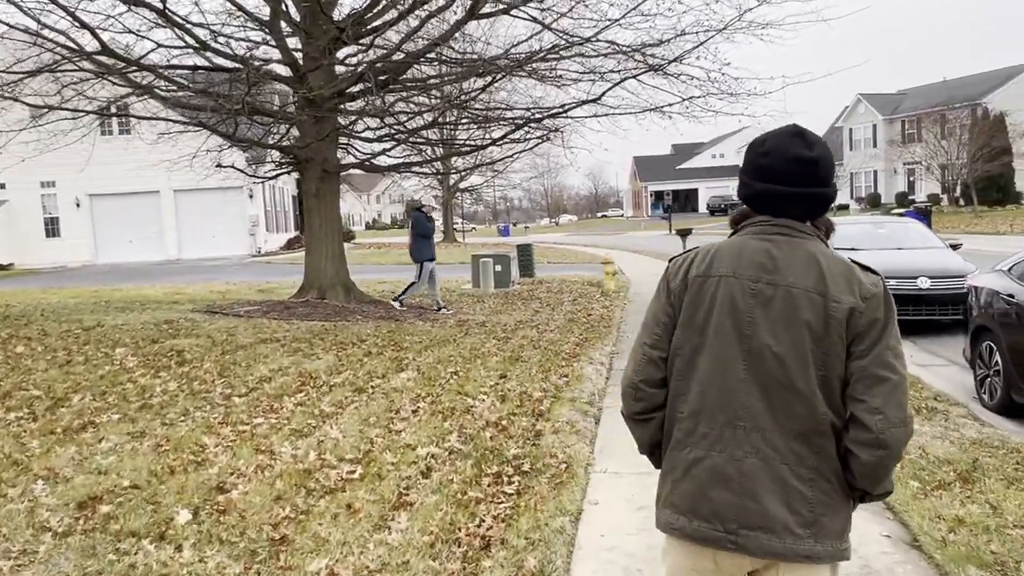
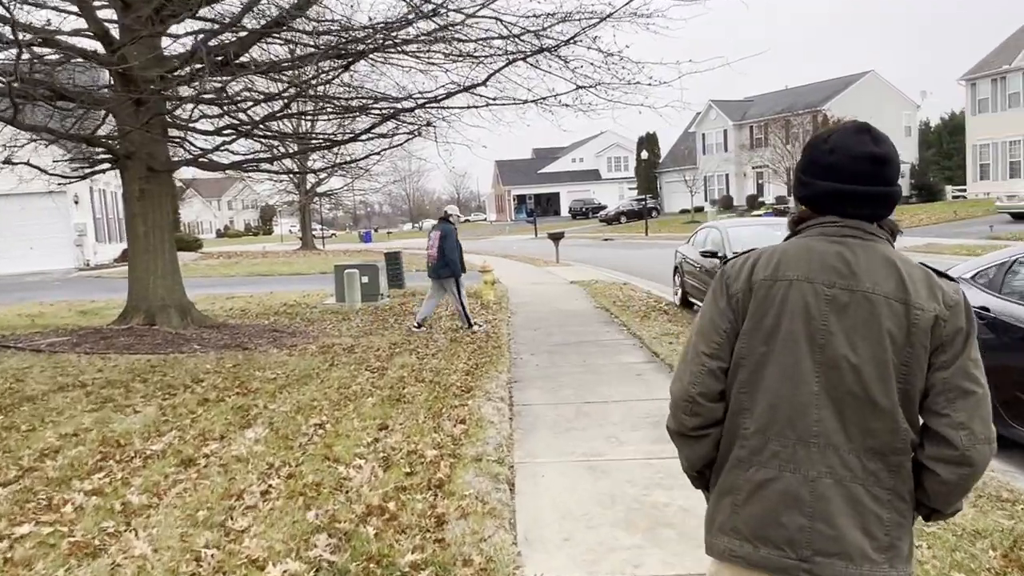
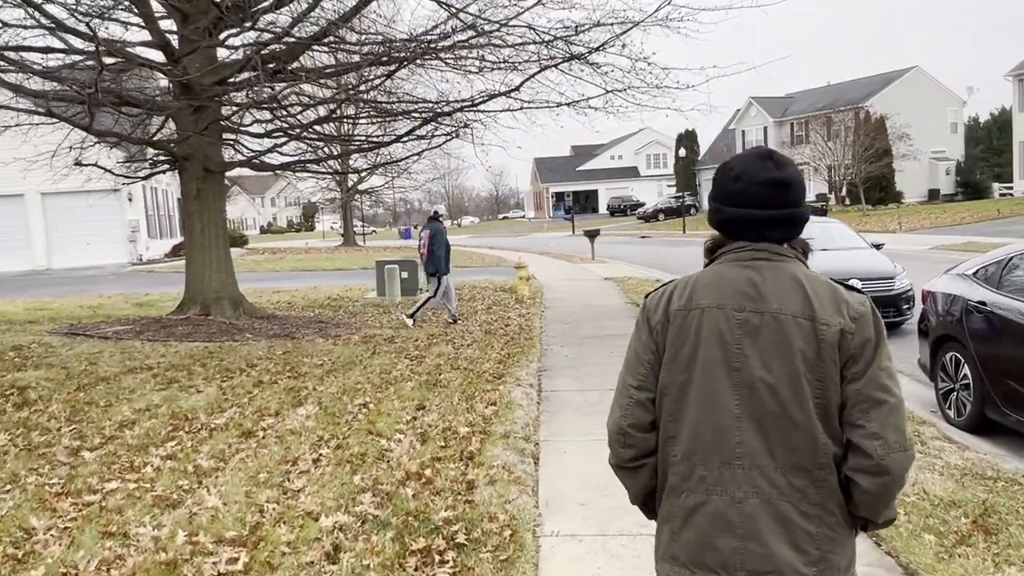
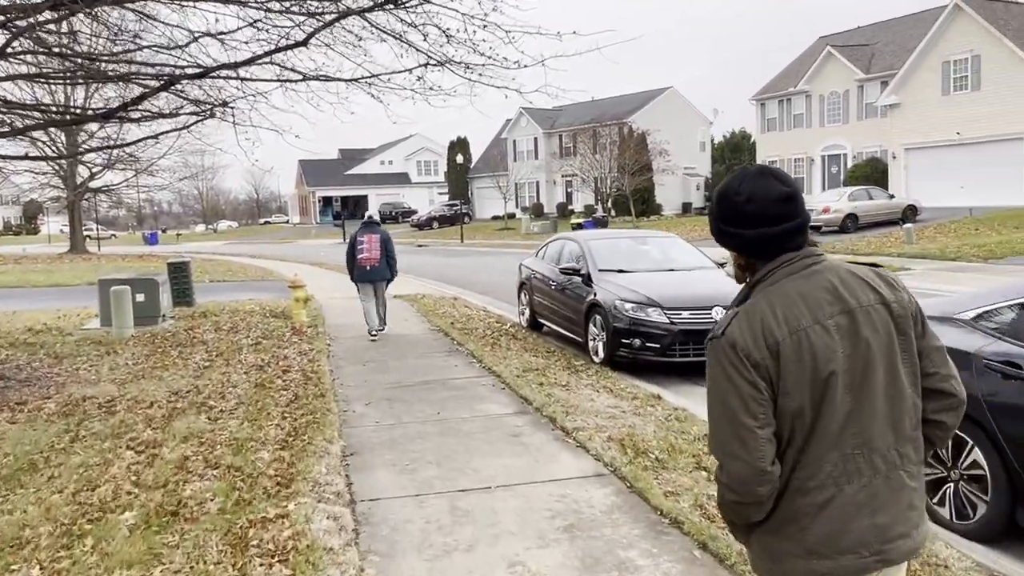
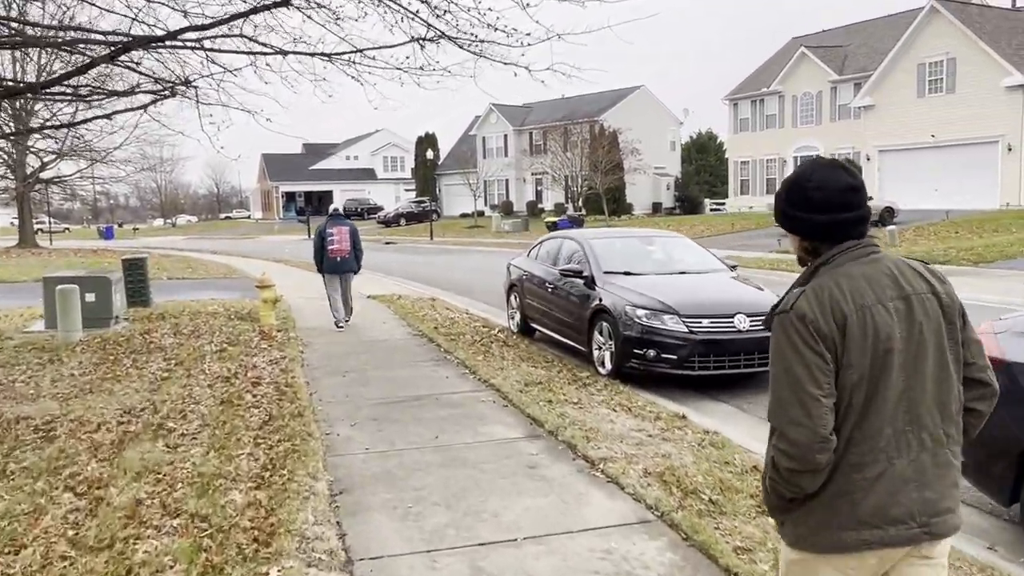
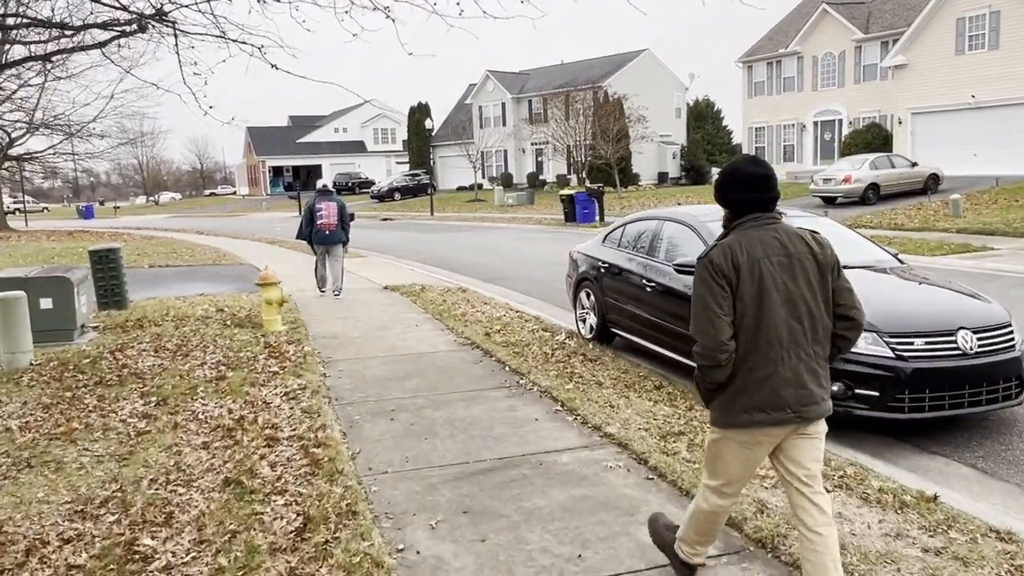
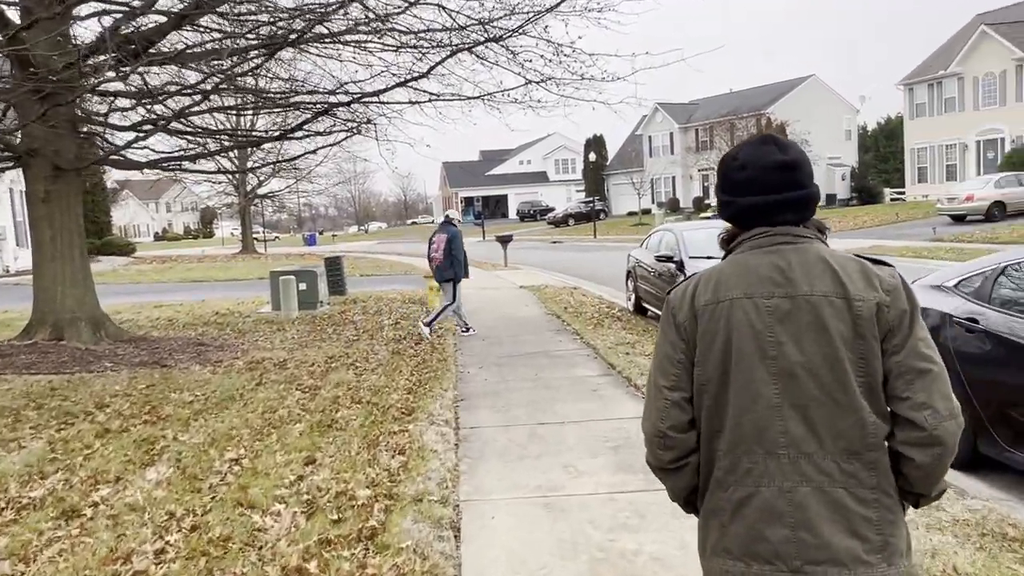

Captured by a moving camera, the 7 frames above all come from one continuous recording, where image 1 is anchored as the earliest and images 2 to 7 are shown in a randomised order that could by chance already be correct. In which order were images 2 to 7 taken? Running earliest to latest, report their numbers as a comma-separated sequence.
3, 2, 7, 4, 5, 6
